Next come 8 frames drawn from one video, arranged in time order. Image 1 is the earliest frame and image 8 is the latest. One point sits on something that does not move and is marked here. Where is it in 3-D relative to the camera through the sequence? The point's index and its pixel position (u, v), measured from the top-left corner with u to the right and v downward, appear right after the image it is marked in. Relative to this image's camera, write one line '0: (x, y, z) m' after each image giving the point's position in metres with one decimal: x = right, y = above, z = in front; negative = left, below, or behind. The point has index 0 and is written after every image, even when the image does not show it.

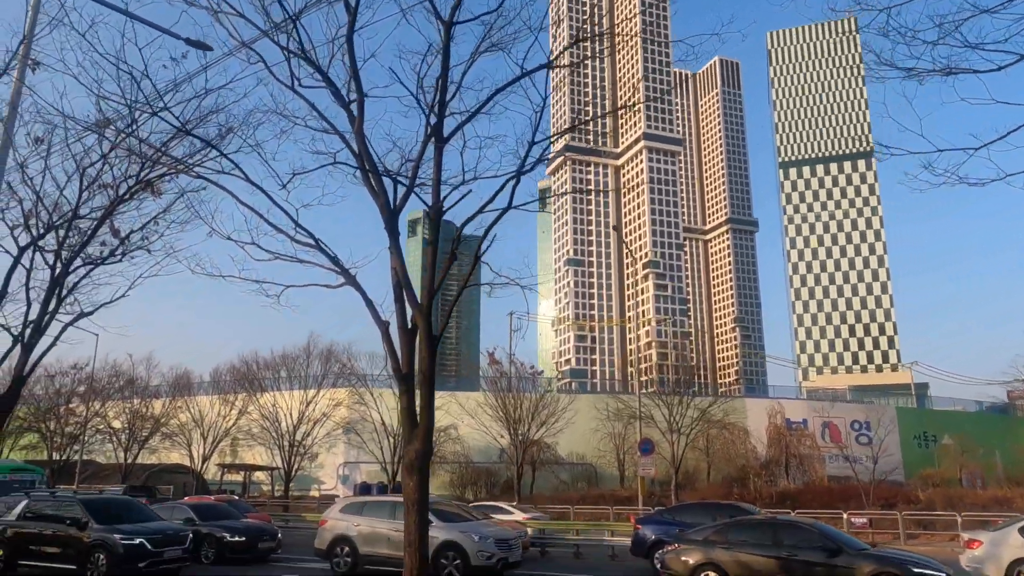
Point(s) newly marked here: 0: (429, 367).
0: (-0.7, -0.7, +6.3) m
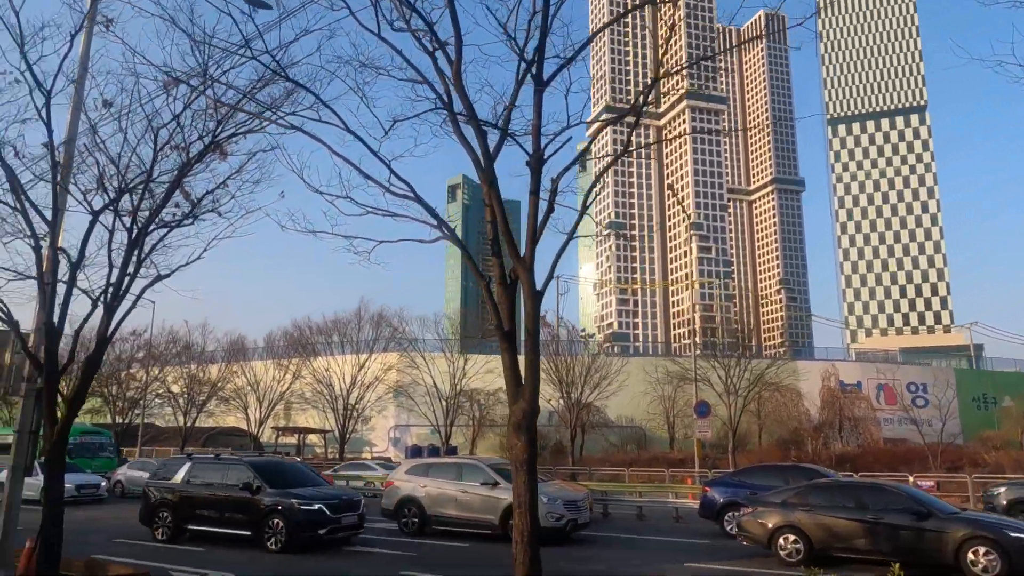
0: (+0.2, -0.3, +6.1) m
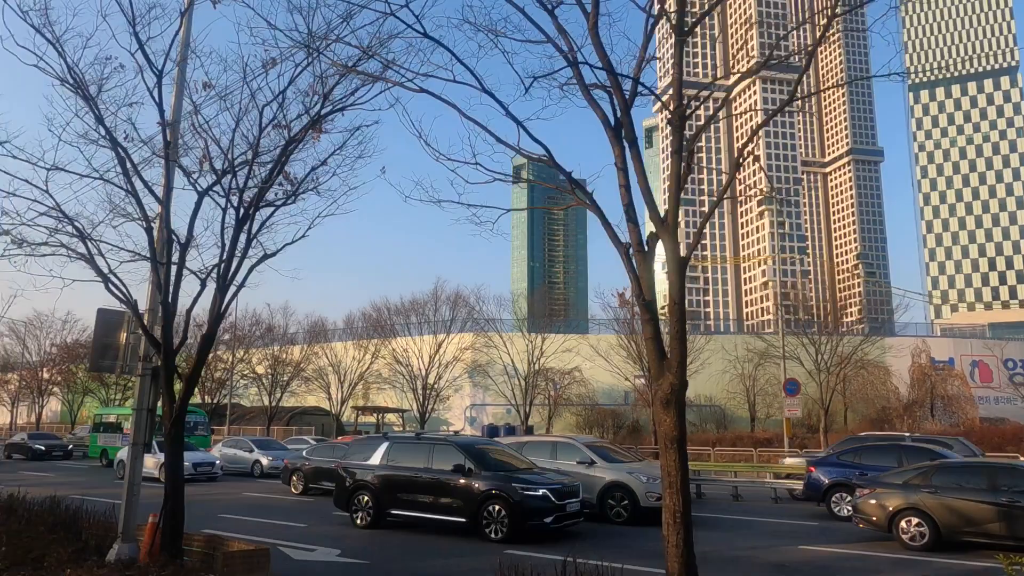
0: (+1.2, 0.0, +5.7) m
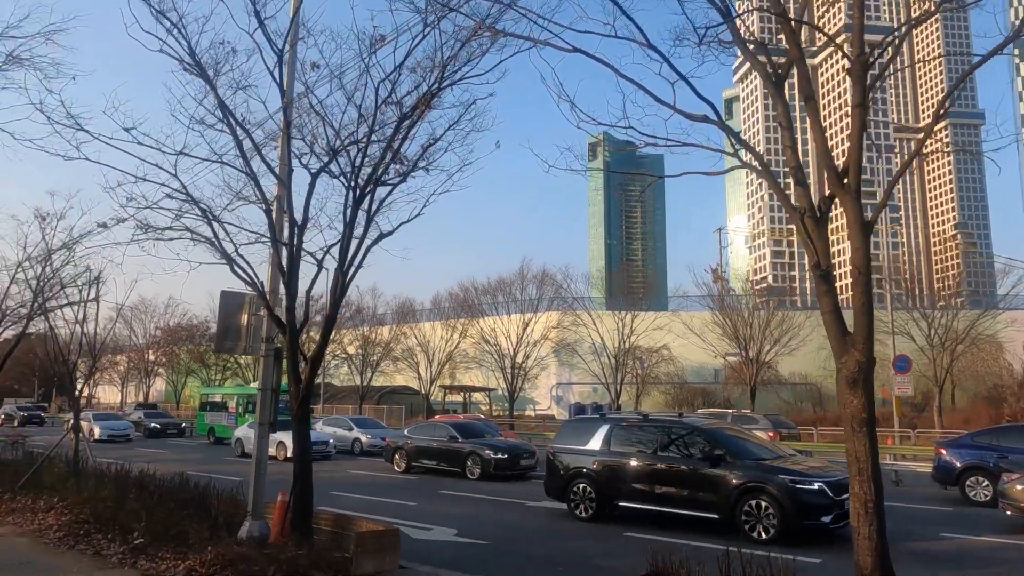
0: (+2.4, +0.2, +5.1) m
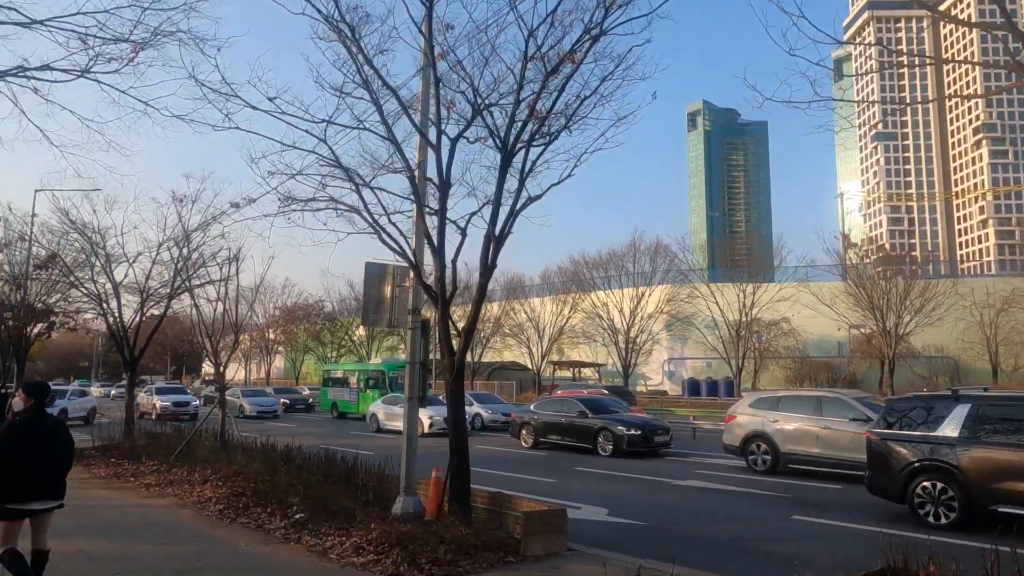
0: (+3.7, +0.5, +4.1) m
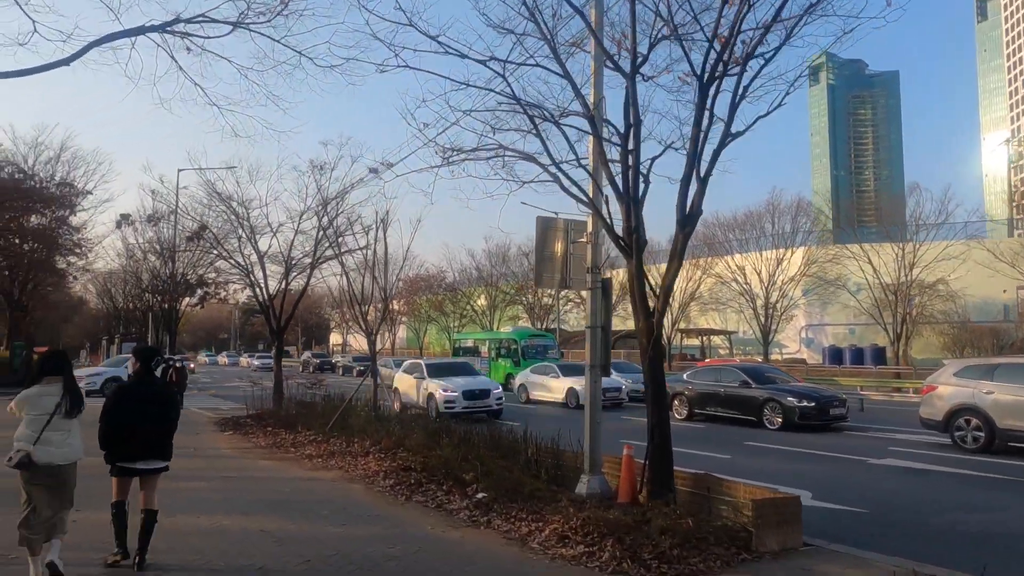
0: (+5.1, +0.9, +2.2) m
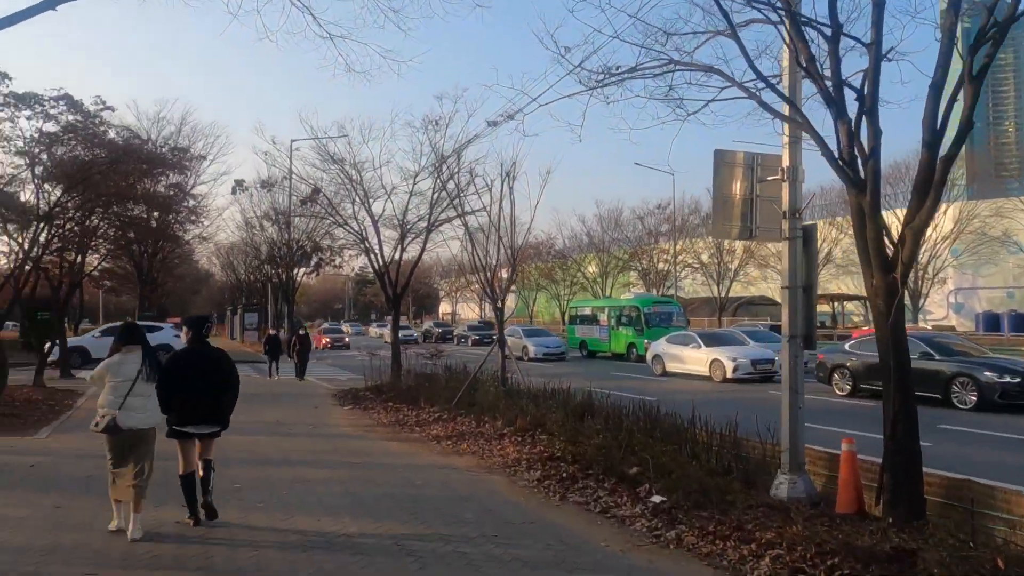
0: (+5.7, +1.1, -0.3) m
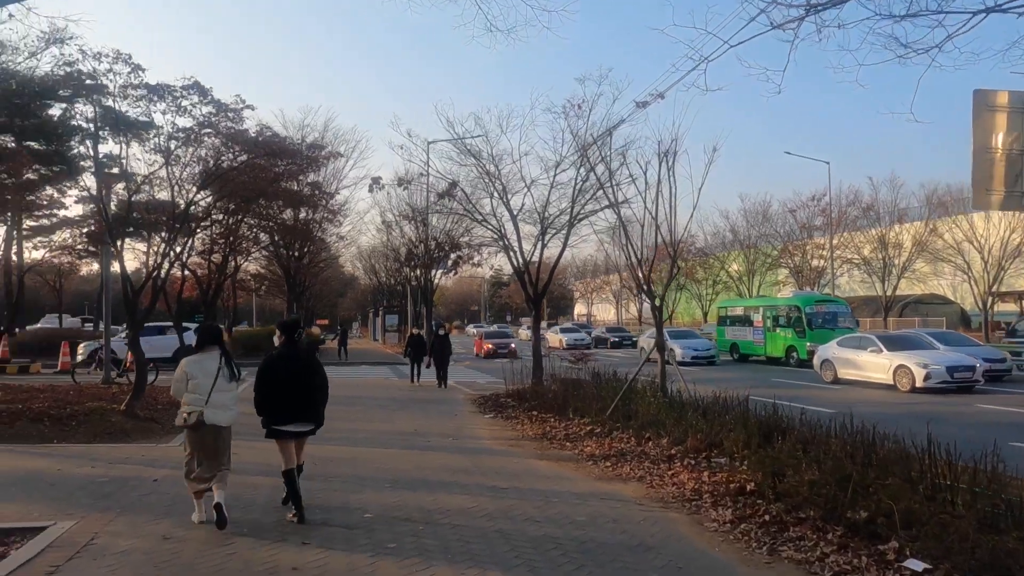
0: (+5.7, +1.3, -2.8) m
